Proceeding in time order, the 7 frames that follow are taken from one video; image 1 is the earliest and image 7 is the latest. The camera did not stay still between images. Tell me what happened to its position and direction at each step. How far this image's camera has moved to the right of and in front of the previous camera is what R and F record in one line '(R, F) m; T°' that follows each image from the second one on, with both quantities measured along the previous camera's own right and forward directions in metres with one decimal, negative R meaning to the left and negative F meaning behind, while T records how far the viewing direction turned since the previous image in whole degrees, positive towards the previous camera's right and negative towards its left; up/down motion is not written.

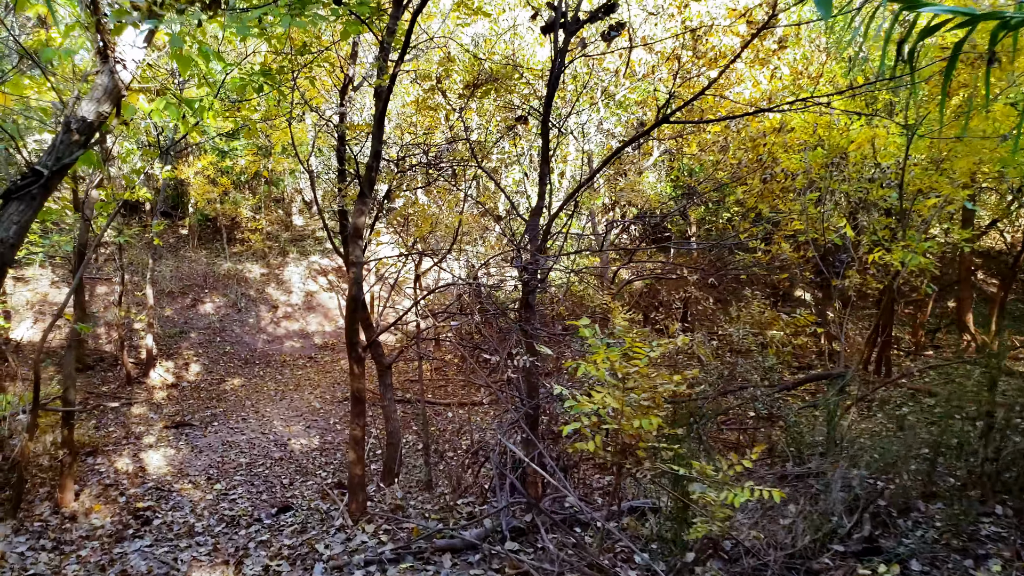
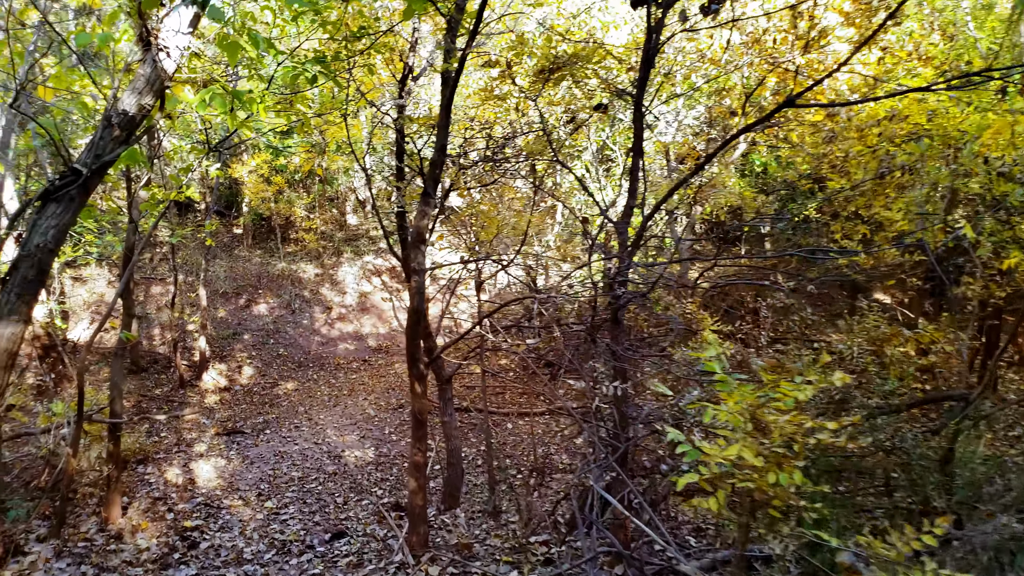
(-0.2, +0.6) m; -3°
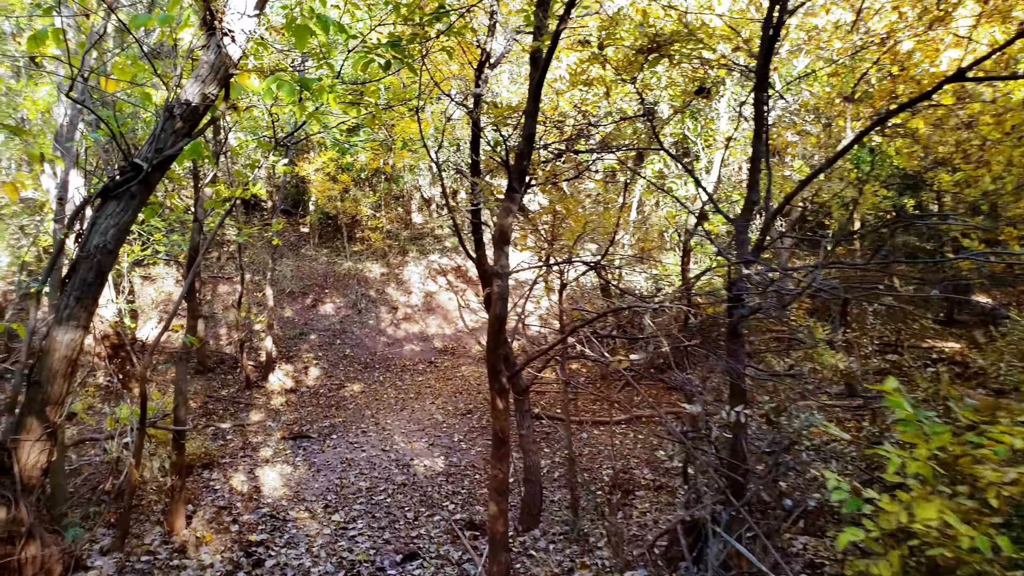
(-0.2, +0.5) m; -4°
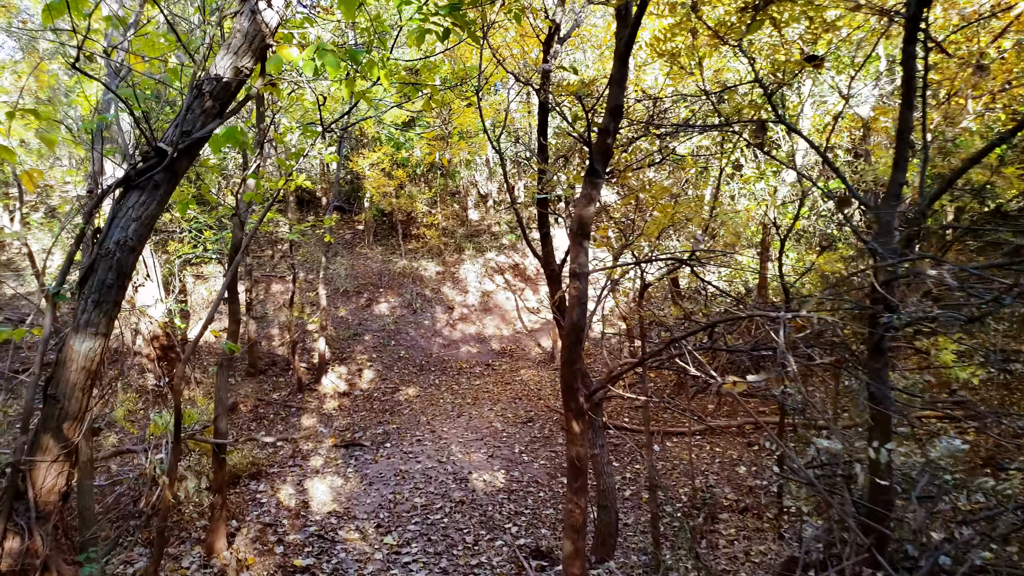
(-0.1, +0.7) m; -4°
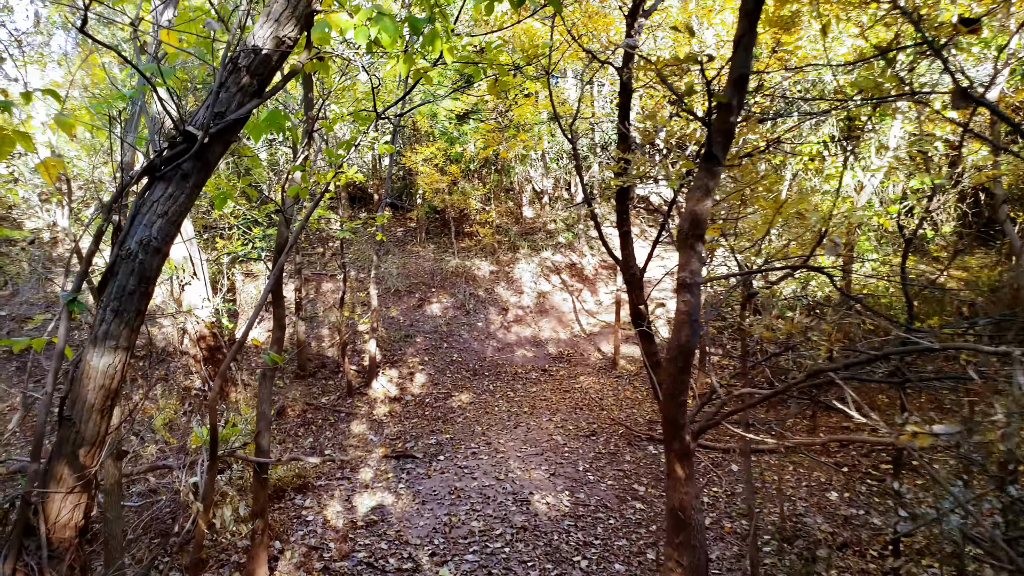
(-0.2, +0.7) m; -3°
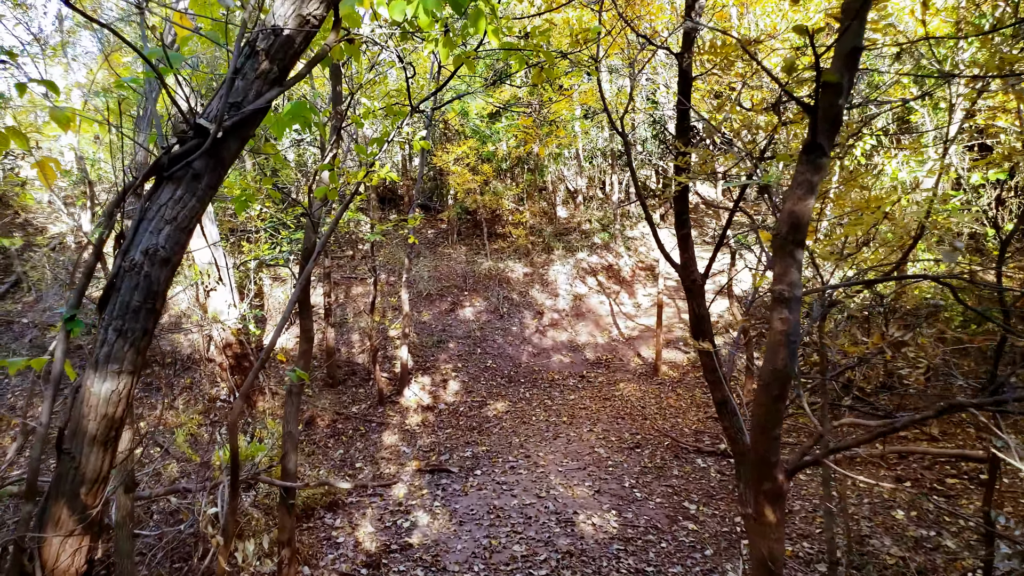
(-0.1, +0.5) m; -2°
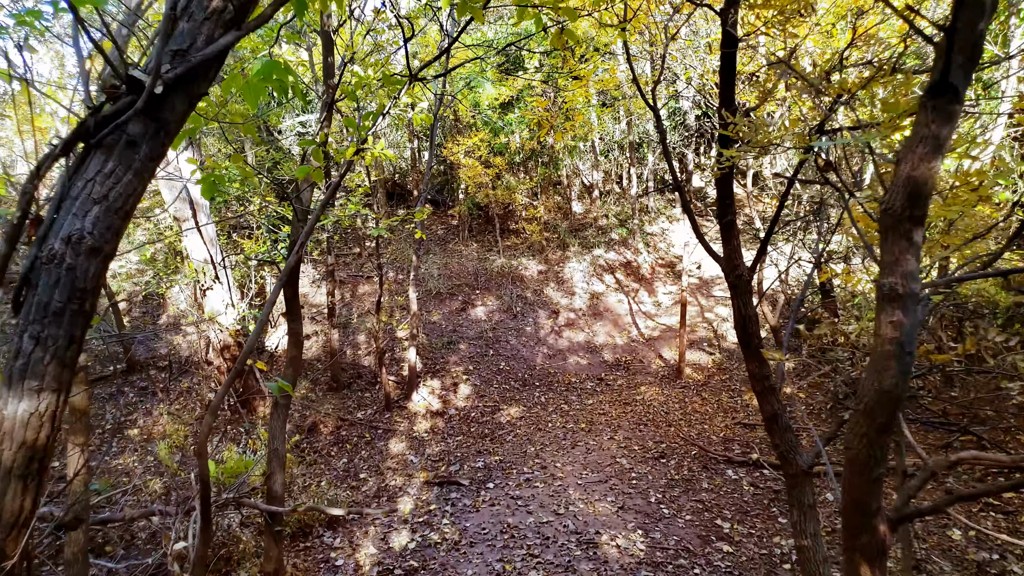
(0.0, +0.7) m; -1°
